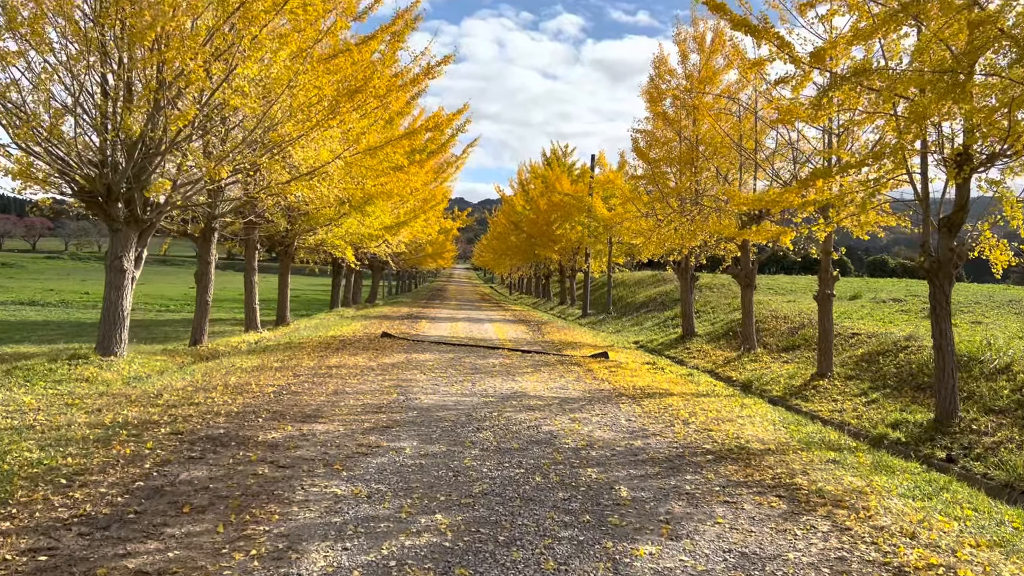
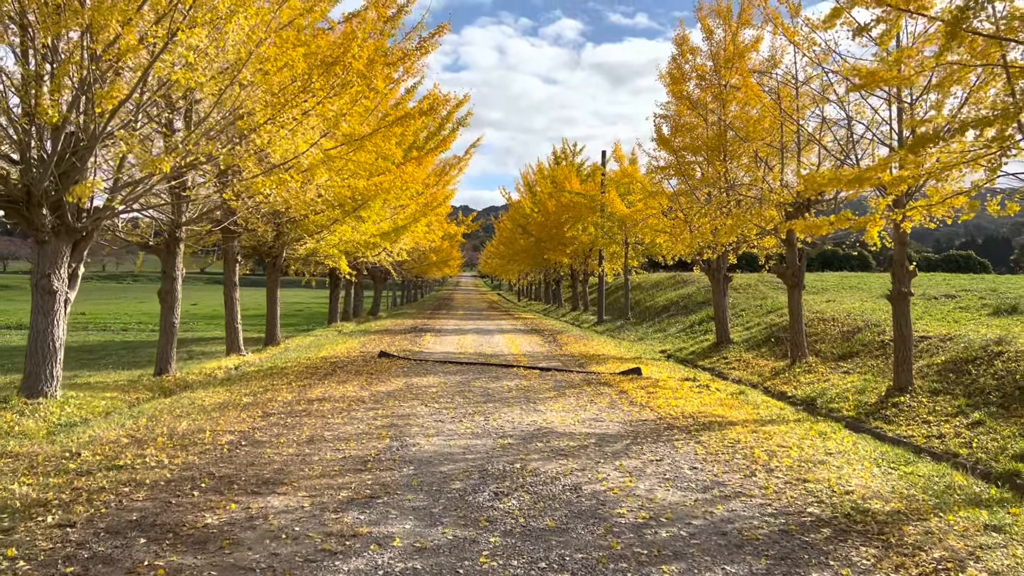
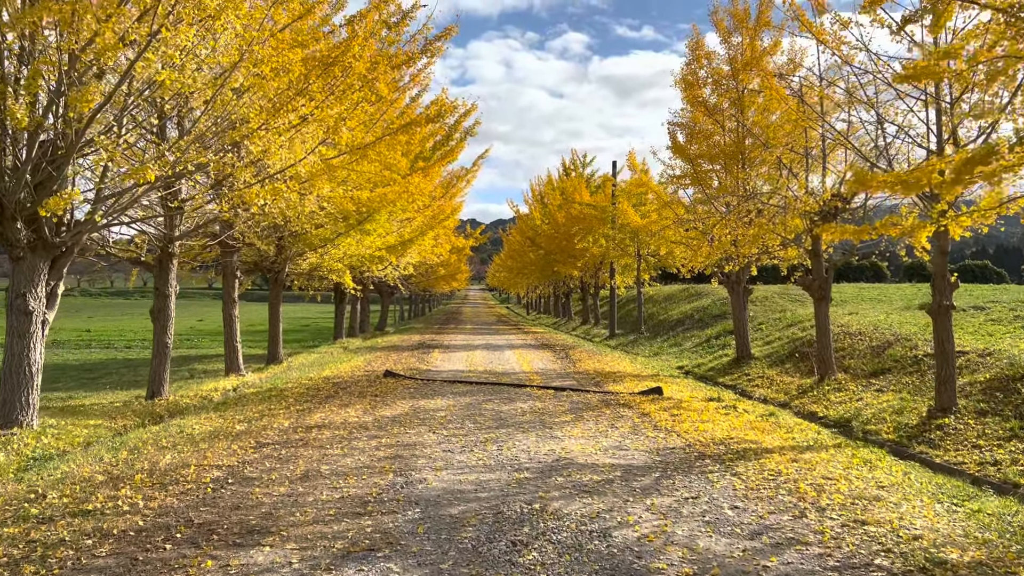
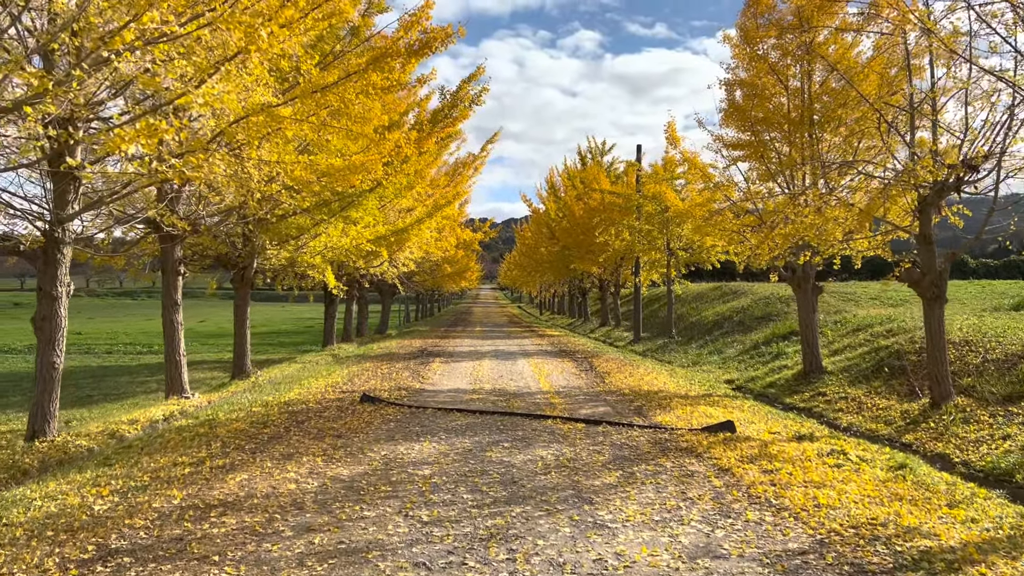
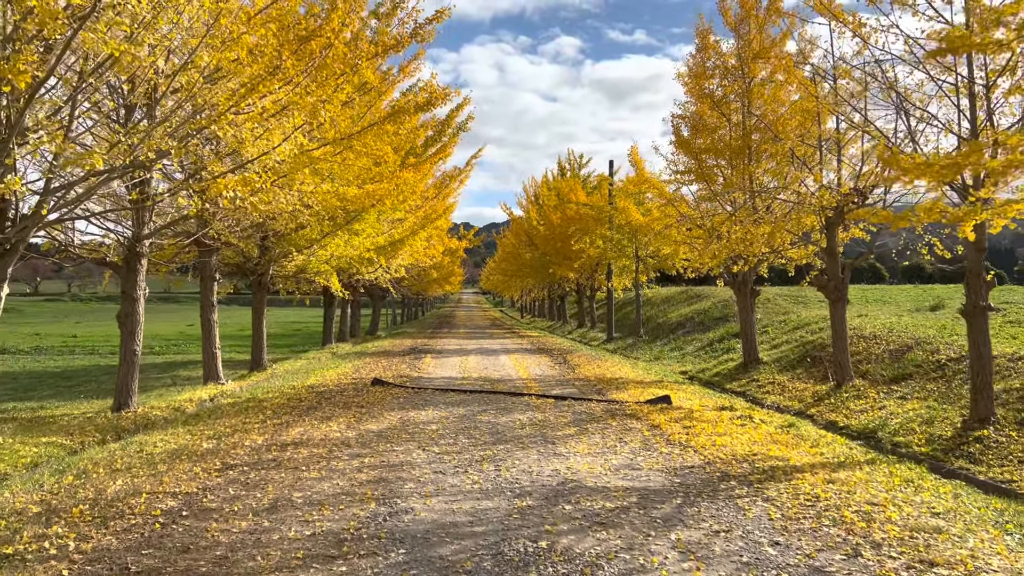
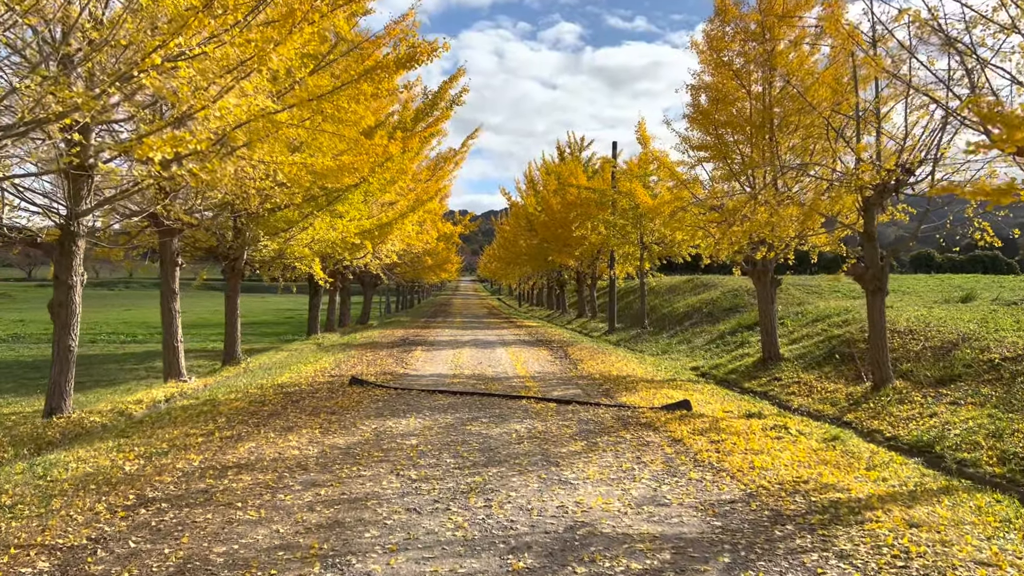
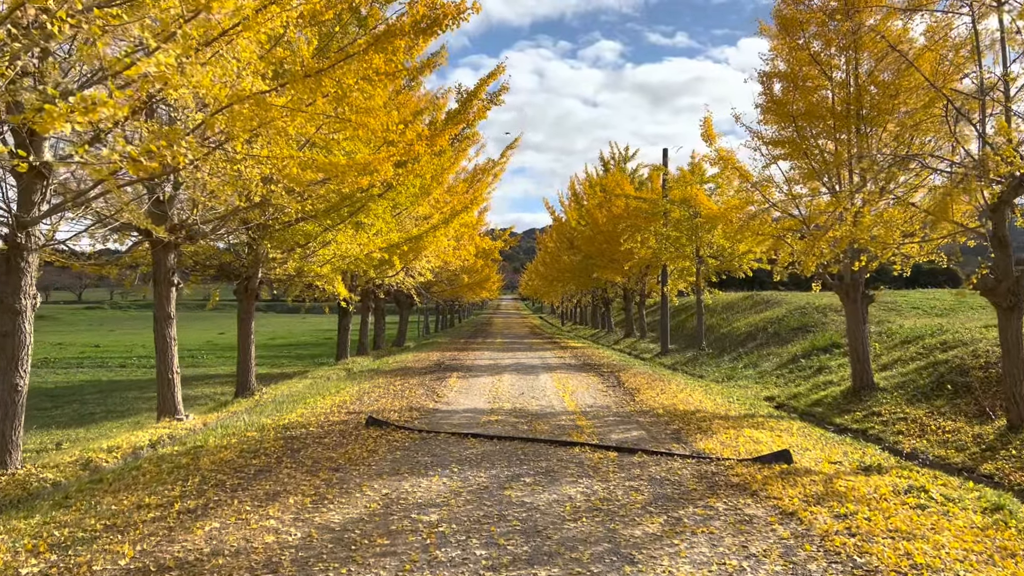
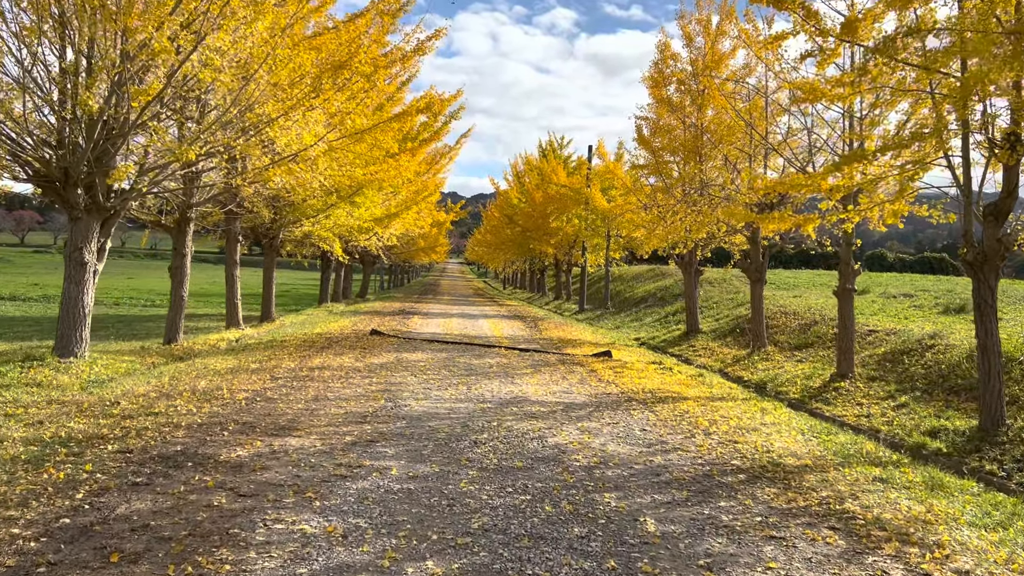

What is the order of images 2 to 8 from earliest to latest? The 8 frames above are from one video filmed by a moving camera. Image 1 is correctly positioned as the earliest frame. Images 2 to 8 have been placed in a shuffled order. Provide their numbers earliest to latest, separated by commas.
8, 2, 3, 5, 6, 4, 7
